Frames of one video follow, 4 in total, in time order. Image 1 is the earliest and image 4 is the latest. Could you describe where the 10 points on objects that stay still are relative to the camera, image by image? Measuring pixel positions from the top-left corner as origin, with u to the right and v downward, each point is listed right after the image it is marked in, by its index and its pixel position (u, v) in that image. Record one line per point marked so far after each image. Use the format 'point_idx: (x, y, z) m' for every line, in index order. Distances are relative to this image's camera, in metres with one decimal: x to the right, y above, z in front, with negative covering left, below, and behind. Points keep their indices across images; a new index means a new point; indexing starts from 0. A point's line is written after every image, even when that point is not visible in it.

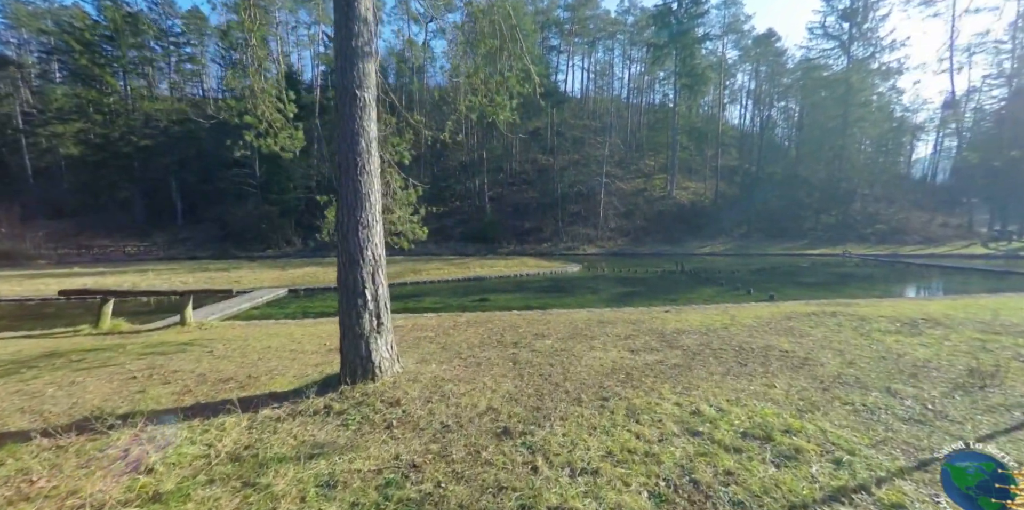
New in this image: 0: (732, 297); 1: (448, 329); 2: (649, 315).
0: (+5.4, -1.0, +11.1) m
1: (-1.0, -1.1, +6.7) m
2: (+2.4, -1.1, +7.7) m
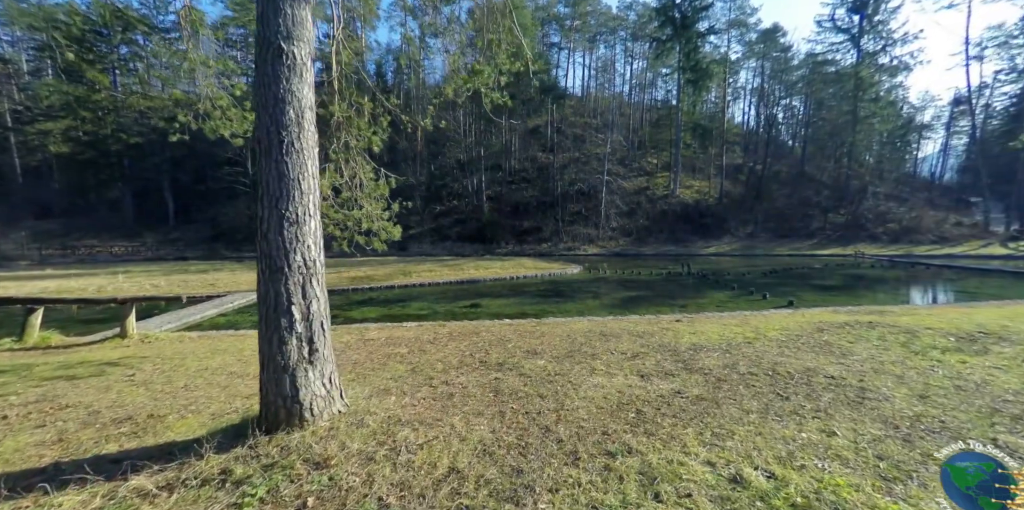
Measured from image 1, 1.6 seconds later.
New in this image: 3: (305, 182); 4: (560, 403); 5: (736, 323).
0: (+5.2, -1.1, +10.1) m
1: (-1.1, -1.2, +5.8) m
2: (+2.2, -1.1, +6.8) m
3: (-1.4, +0.5, +3.0) m
4: (+0.4, -1.2, +3.5) m
5: (+3.4, -1.0, +6.8) m
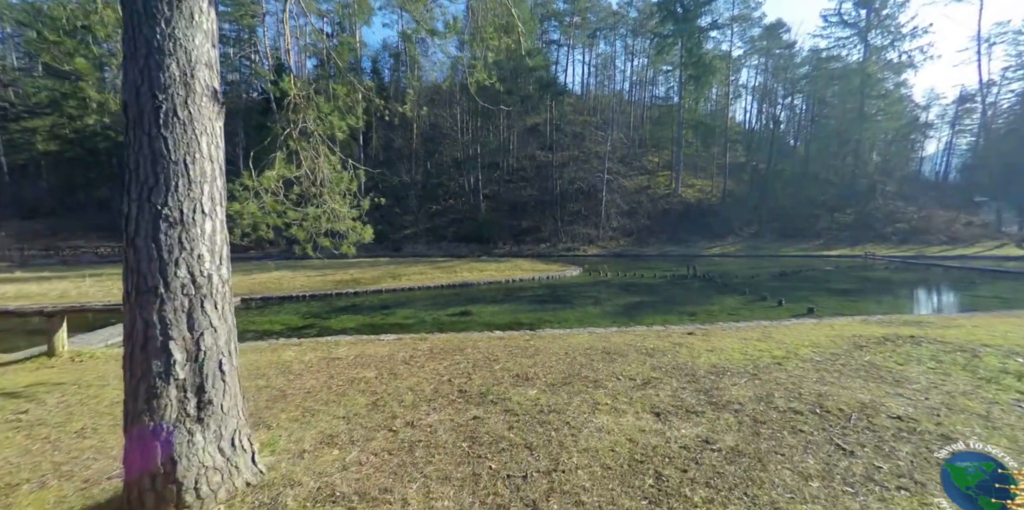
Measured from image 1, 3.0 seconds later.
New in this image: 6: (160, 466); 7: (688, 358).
0: (+5.1, -1.1, +9.3) m
1: (-1.2, -1.2, +5.0) m
2: (+2.1, -1.1, +6.0) m
3: (-1.5, +0.4, +2.1) m
4: (+0.2, -1.2, +2.7) m
5: (+3.3, -1.1, +6.0) m
6: (-1.5, -0.9, +2.0) m
7: (+2.0, -1.2, +5.1) m
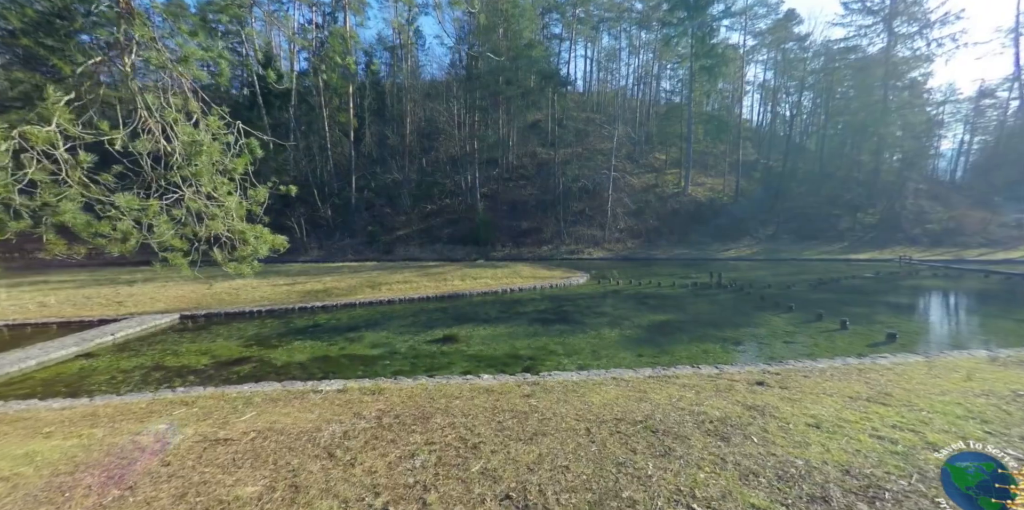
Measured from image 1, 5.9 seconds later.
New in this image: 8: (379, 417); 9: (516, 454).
0: (+5.0, -1.3, +7.3) m
1: (-1.3, -1.4, +3.0) m
2: (+2.0, -1.3, +4.0) m
3: (-1.6, +0.3, +0.2) m
4: (+0.2, -1.4, +0.7) m
5: (+3.2, -1.3, +4.0) m
6: (-1.6, -1.1, 0.0) m
7: (+1.9, -1.3, +3.1) m
8: (-1.1, -1.4, +3.8) m
9: (0.0, -1.3, +3.0) m
